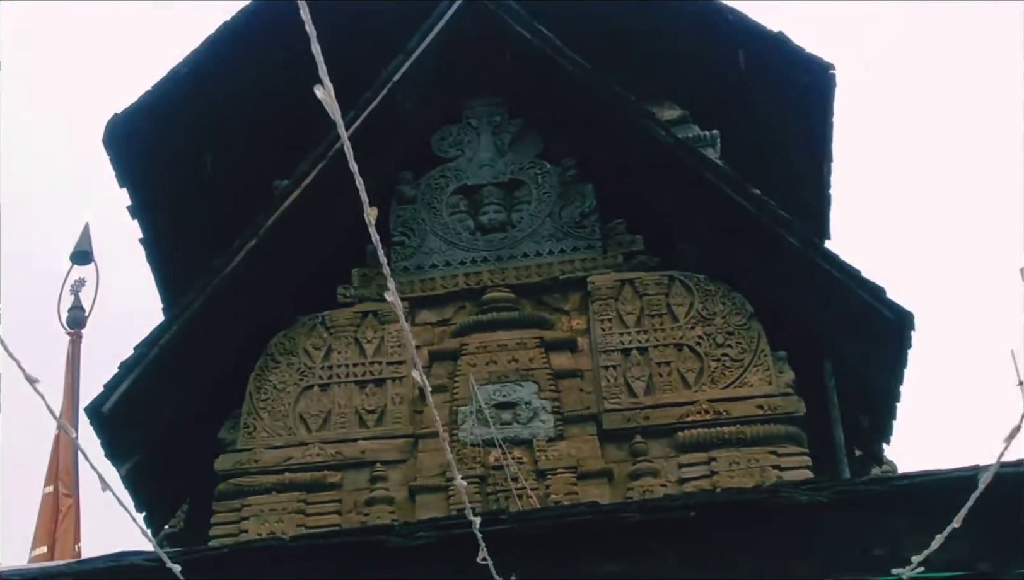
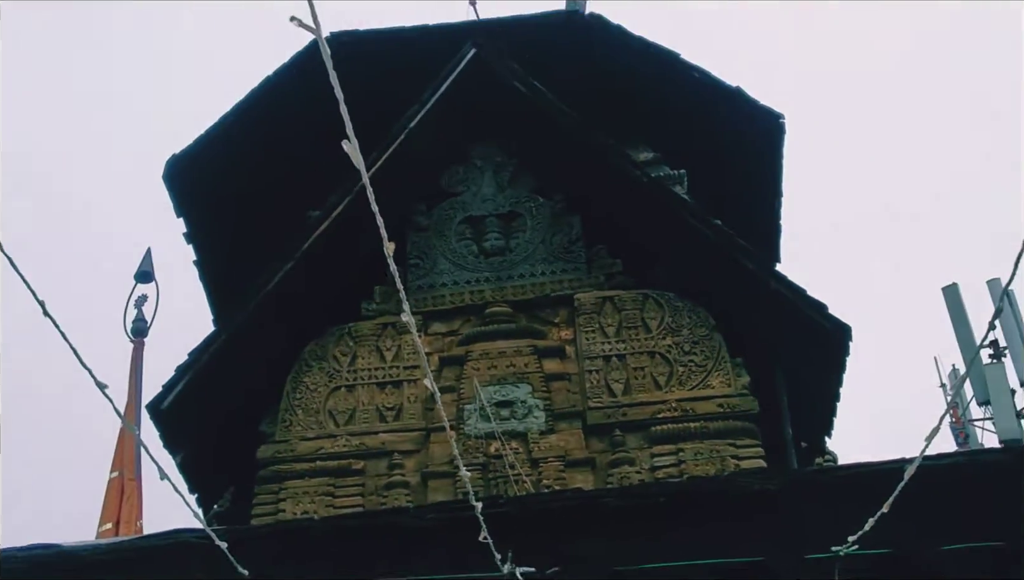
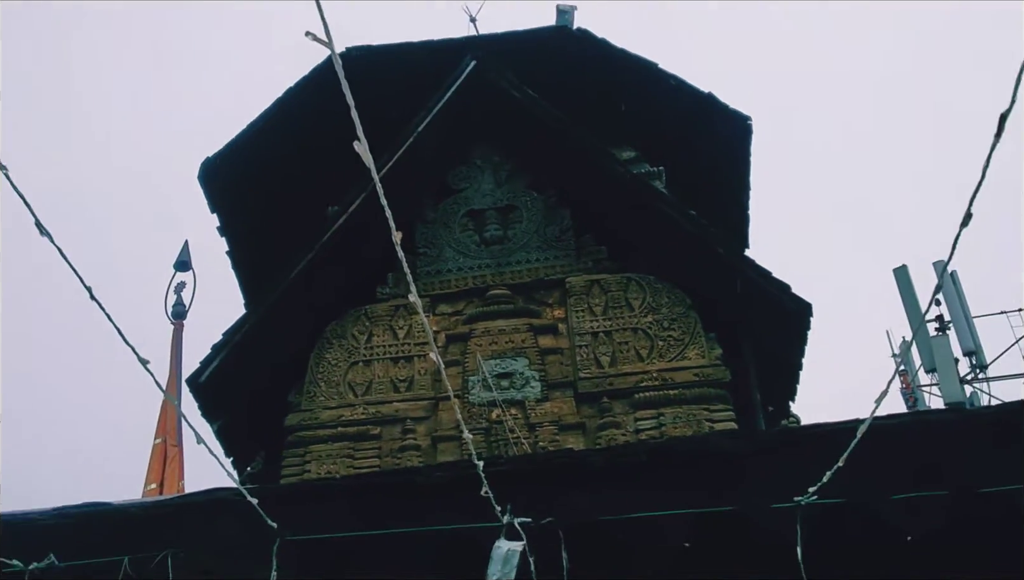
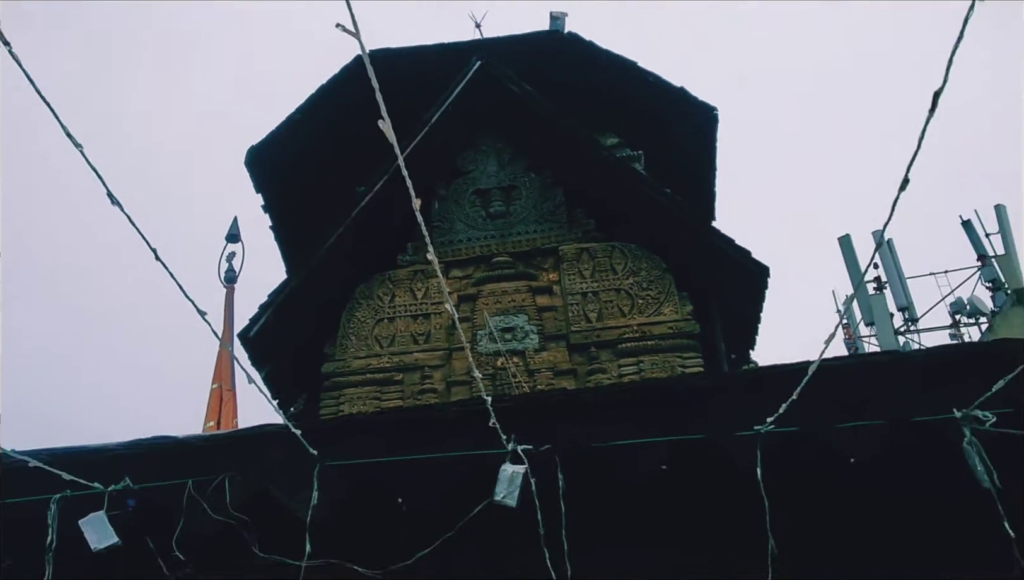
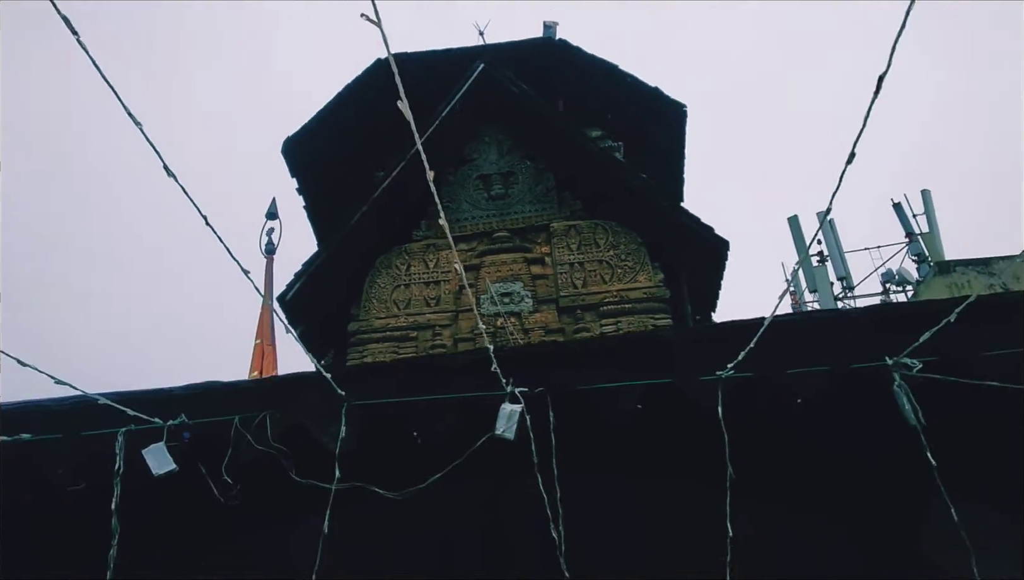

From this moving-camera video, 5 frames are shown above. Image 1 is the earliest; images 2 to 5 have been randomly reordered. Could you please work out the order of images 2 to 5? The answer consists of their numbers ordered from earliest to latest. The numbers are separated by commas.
2, 3, 4, 5
